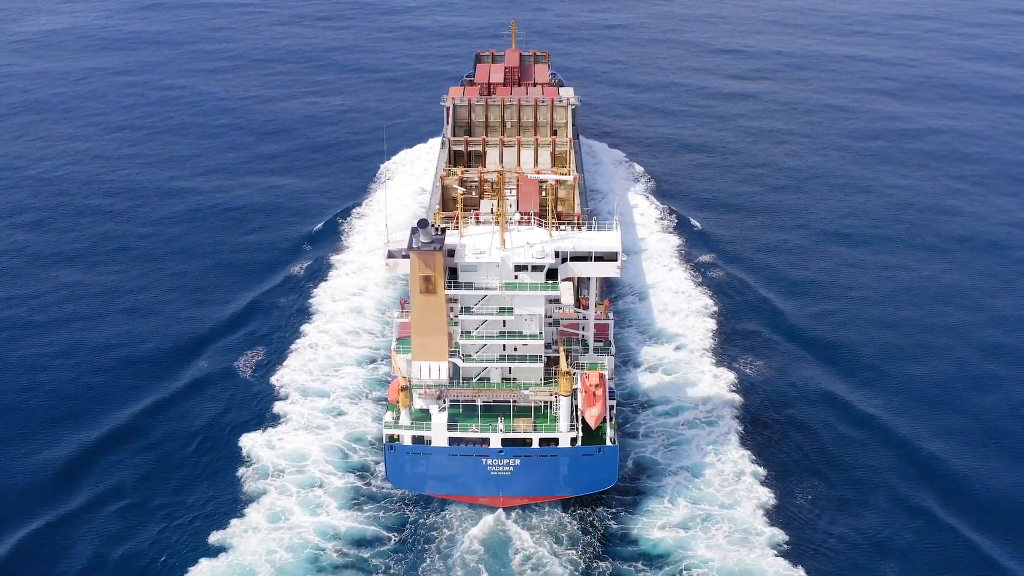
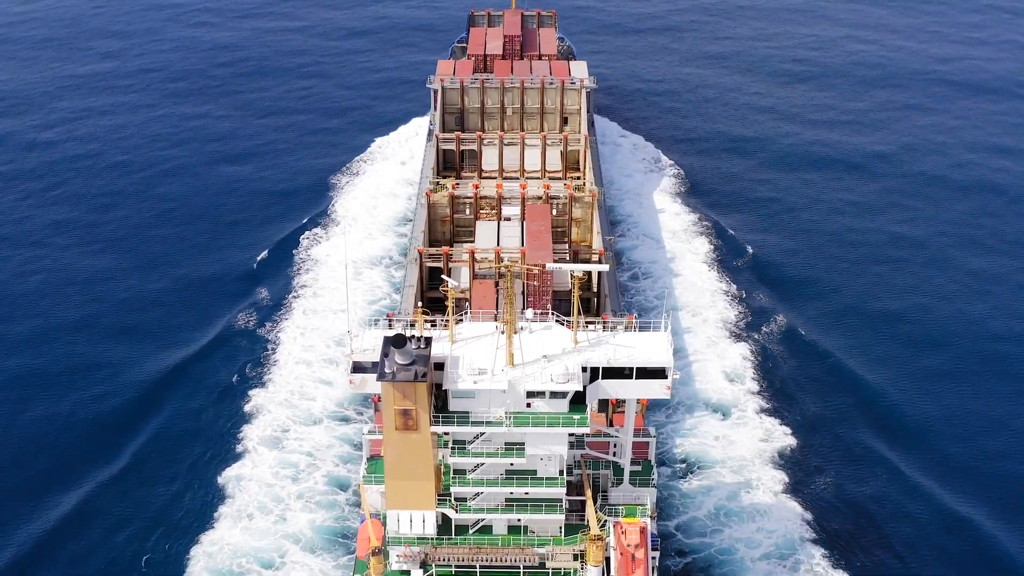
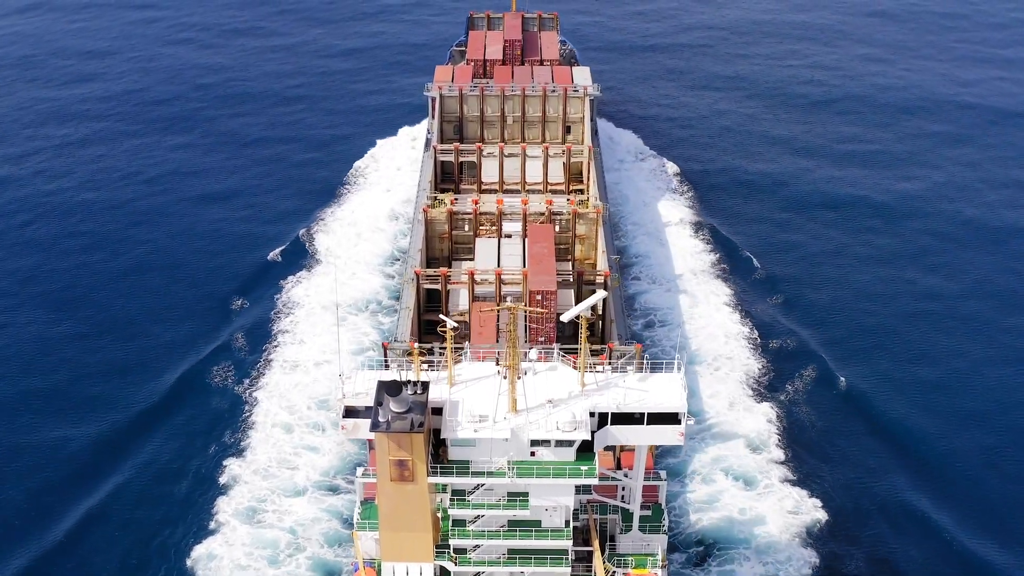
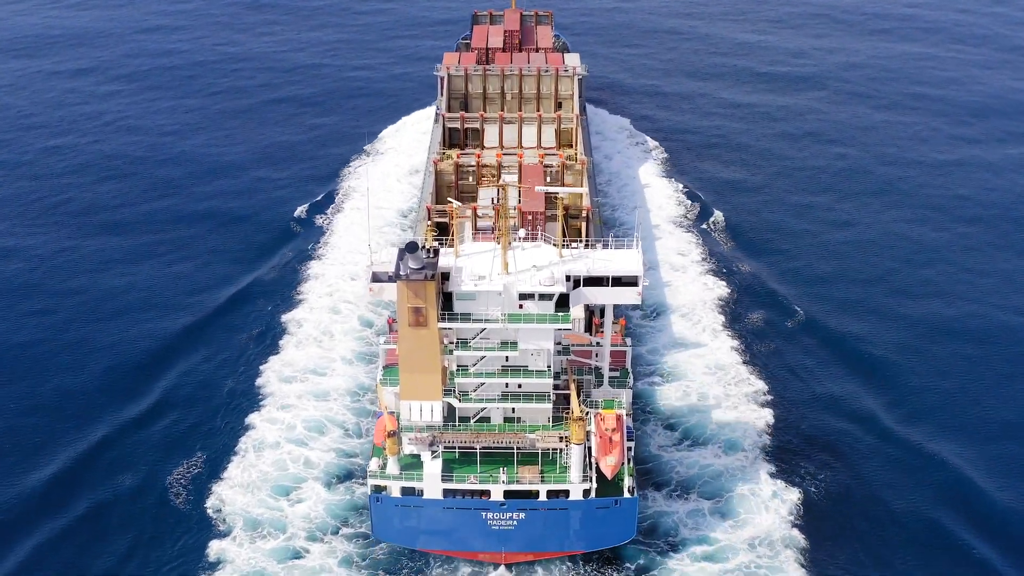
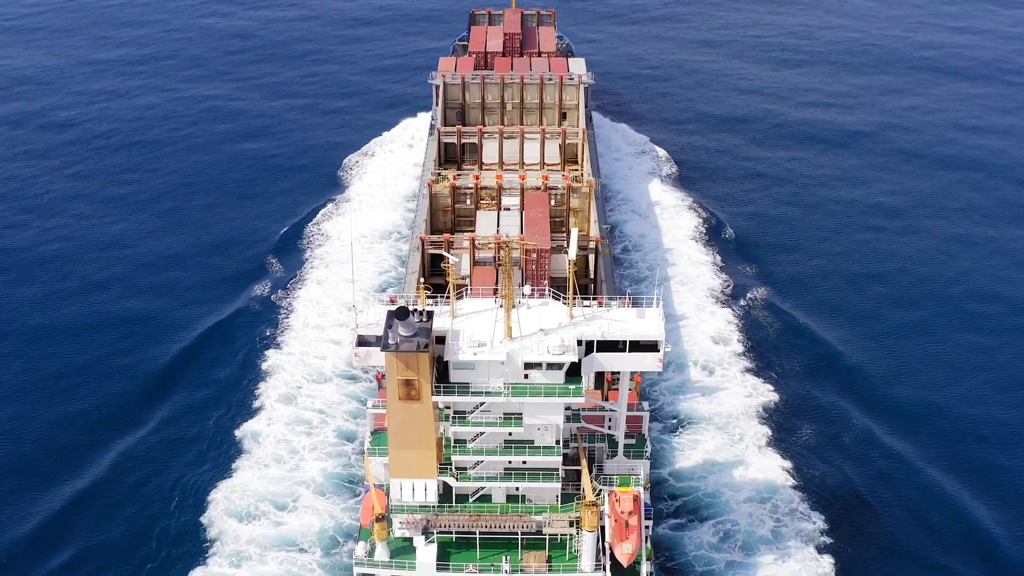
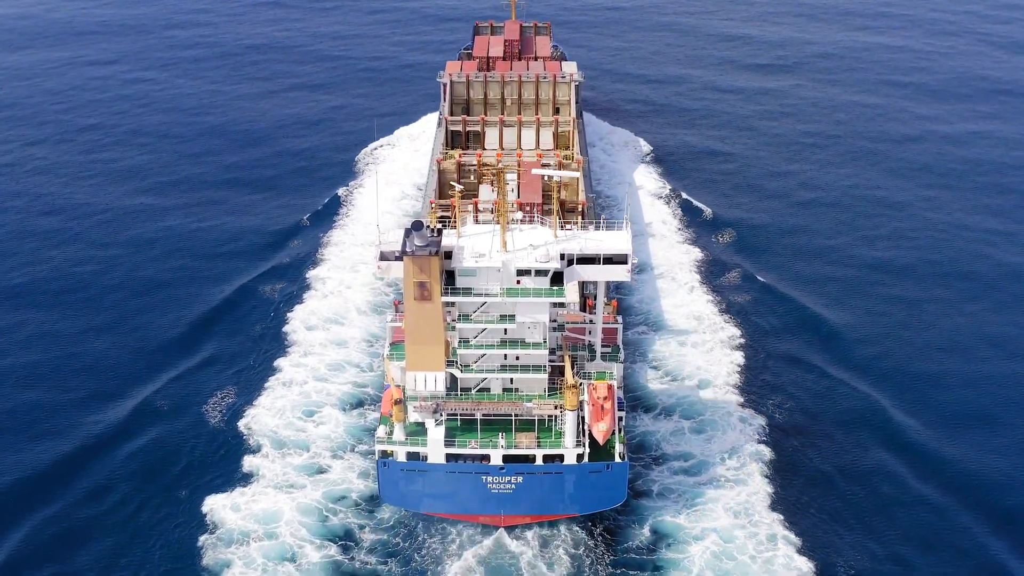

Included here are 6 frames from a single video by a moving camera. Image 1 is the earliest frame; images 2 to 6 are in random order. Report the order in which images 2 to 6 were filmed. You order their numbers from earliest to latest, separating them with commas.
6, 4, 5, 2, 3
